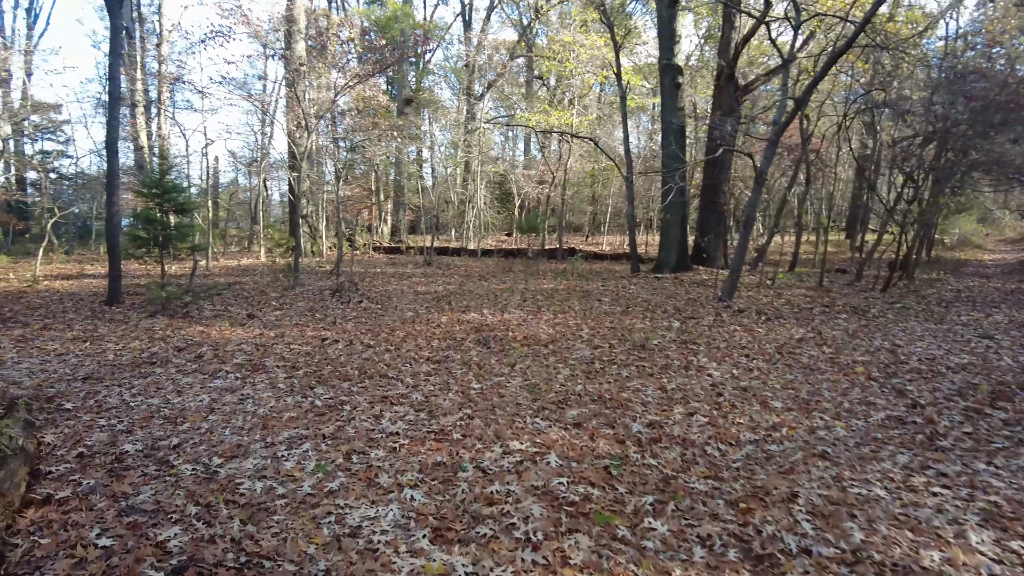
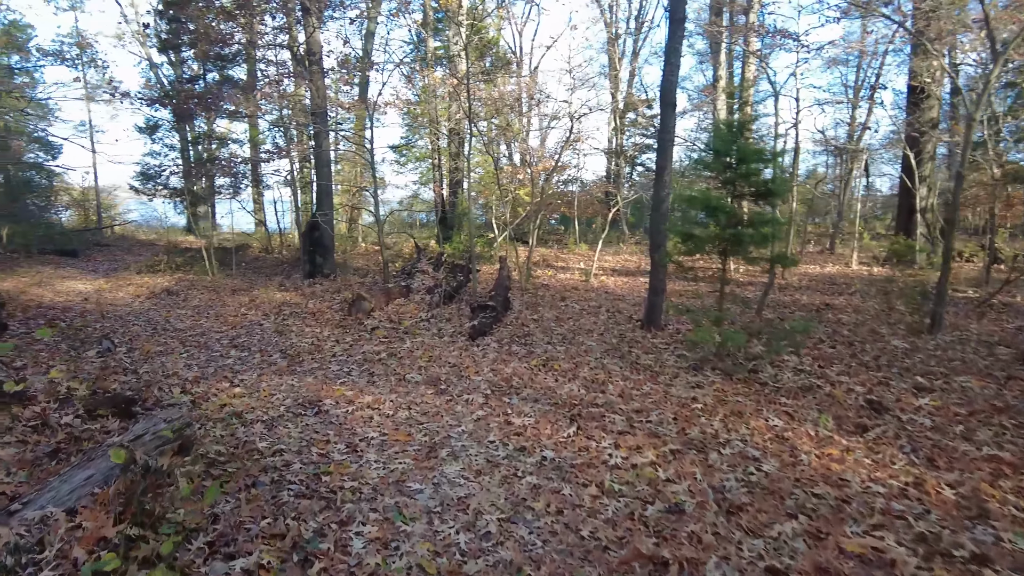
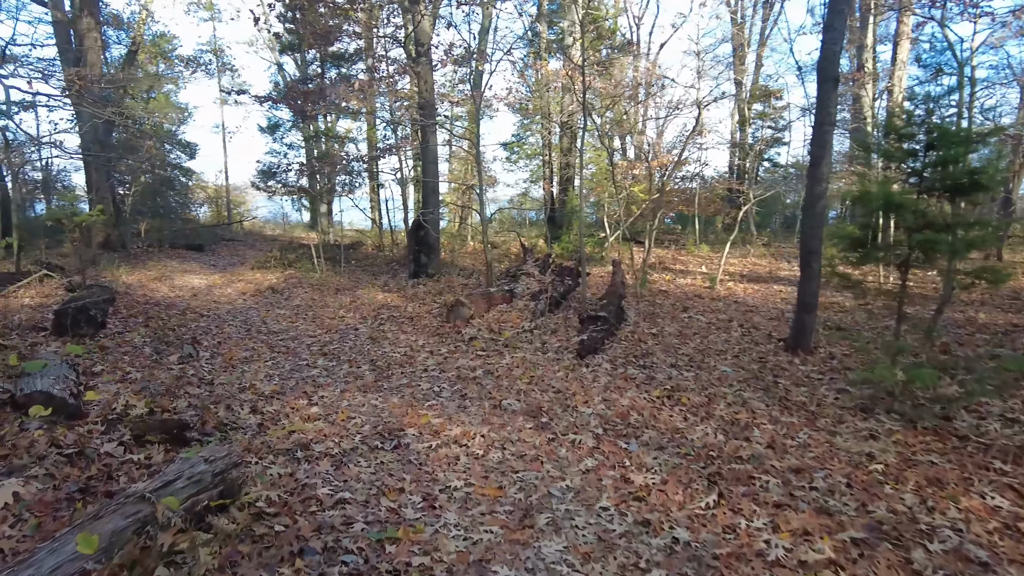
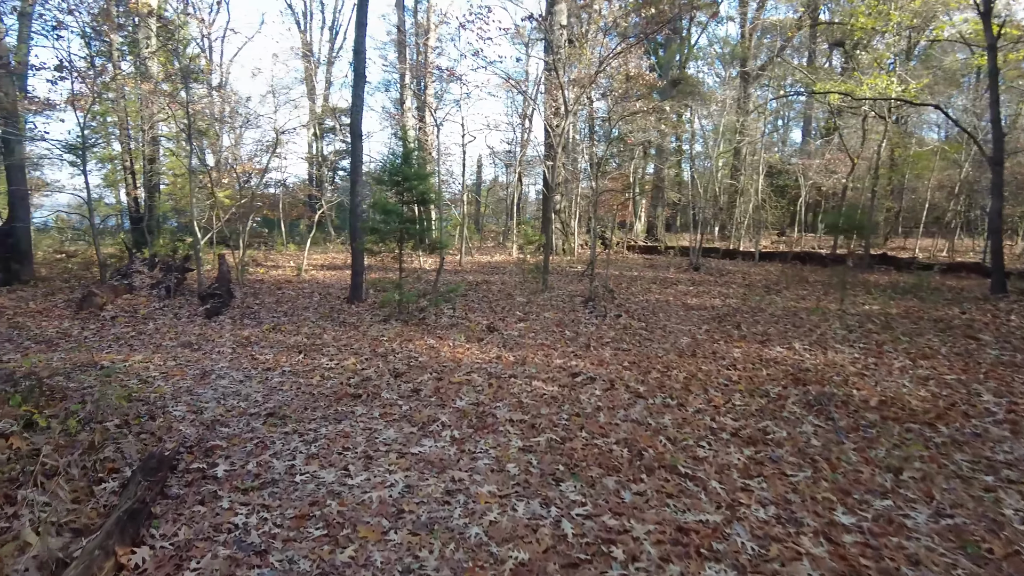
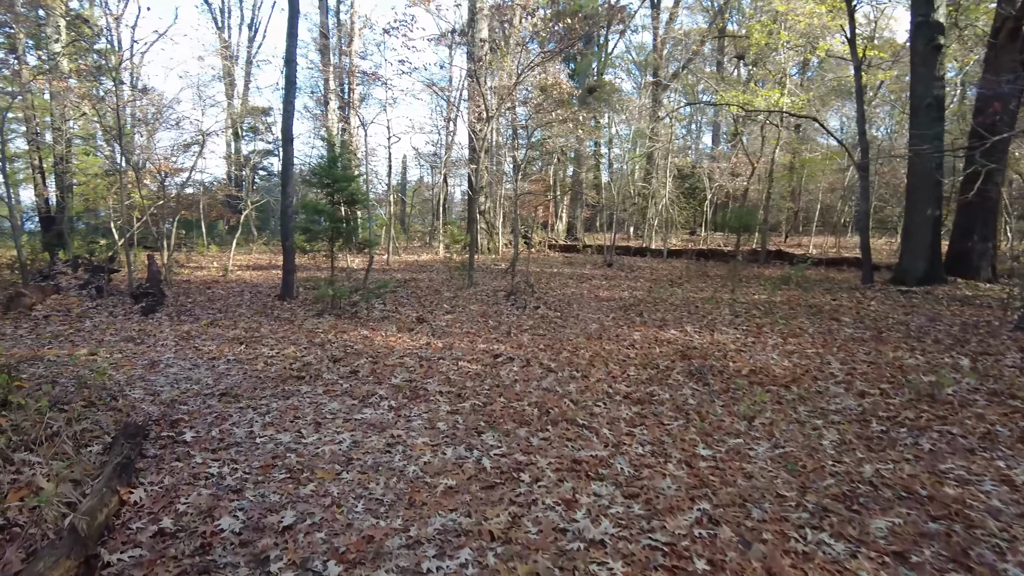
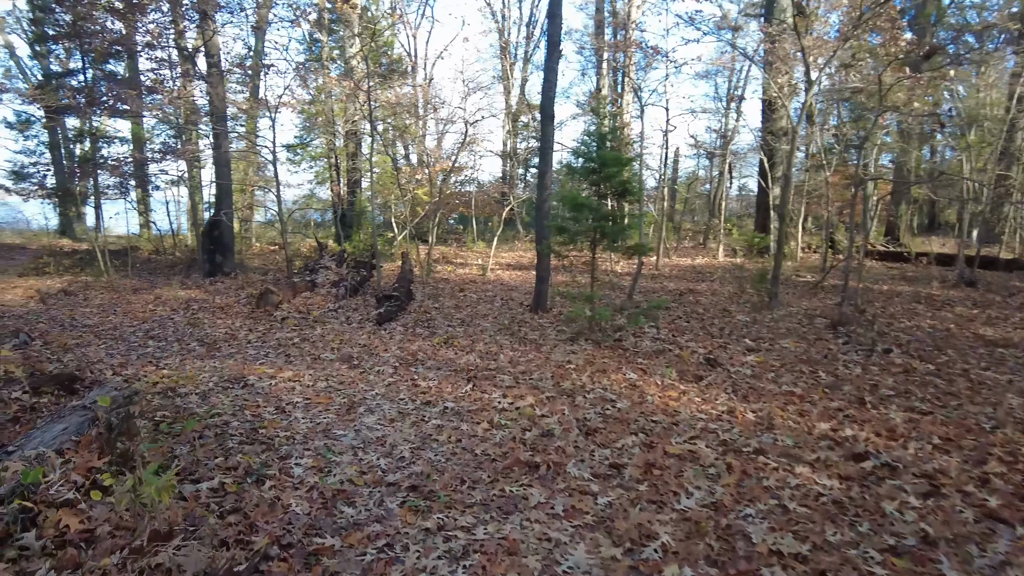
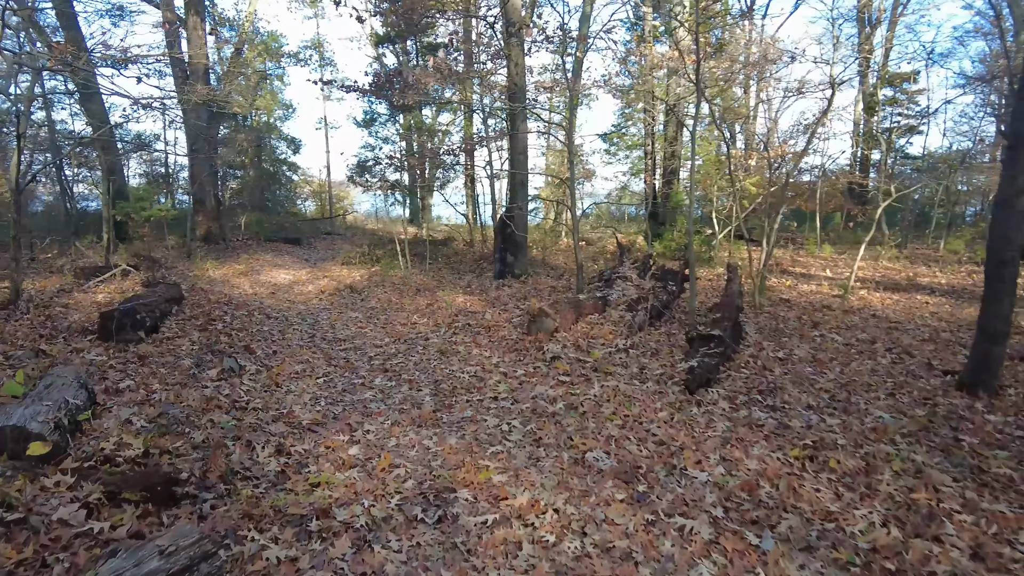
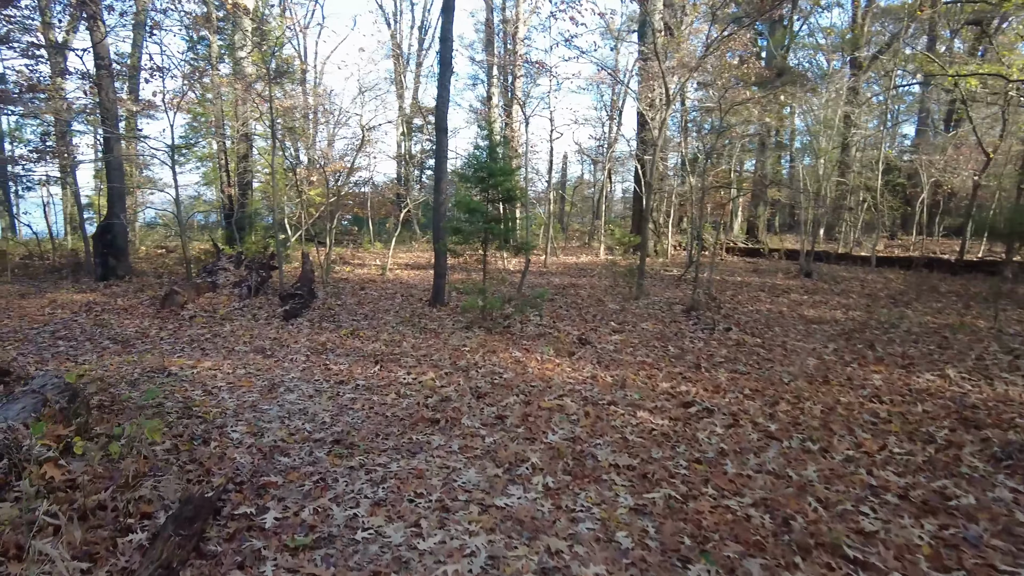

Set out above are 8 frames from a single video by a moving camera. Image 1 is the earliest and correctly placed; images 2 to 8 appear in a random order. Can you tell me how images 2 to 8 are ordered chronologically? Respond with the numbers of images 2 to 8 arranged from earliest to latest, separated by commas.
5, 4, 8, 6, 2, 3, 7
